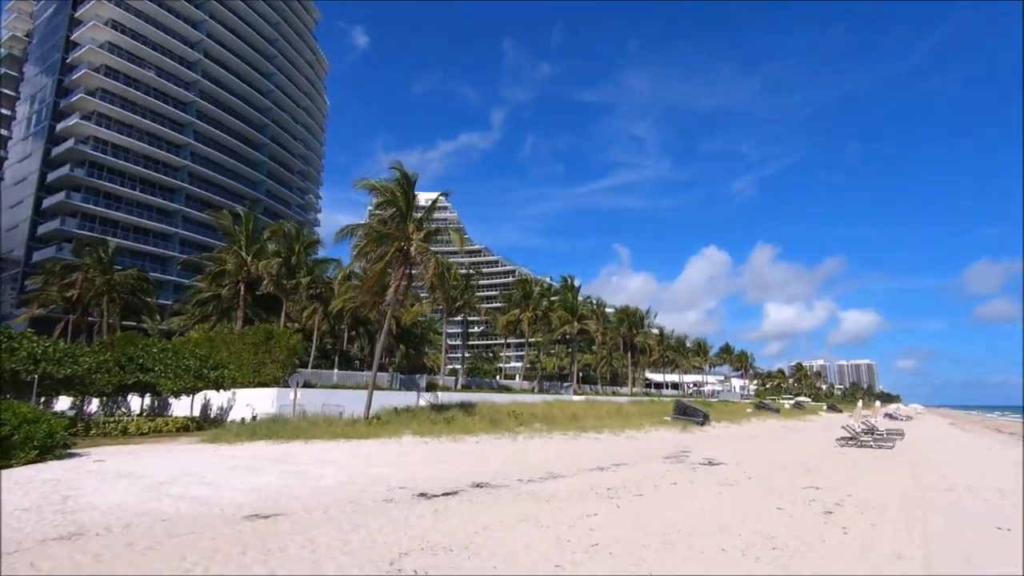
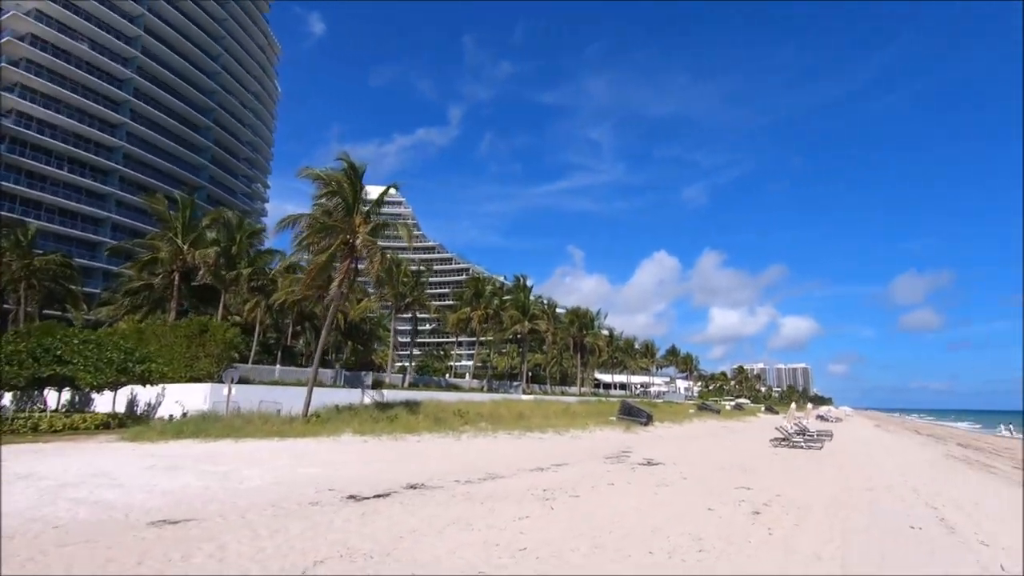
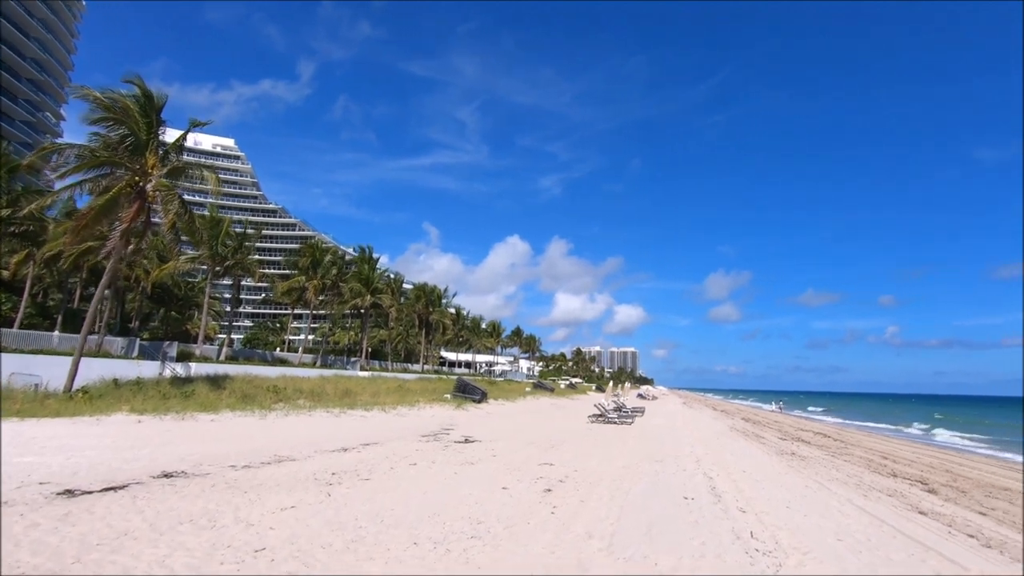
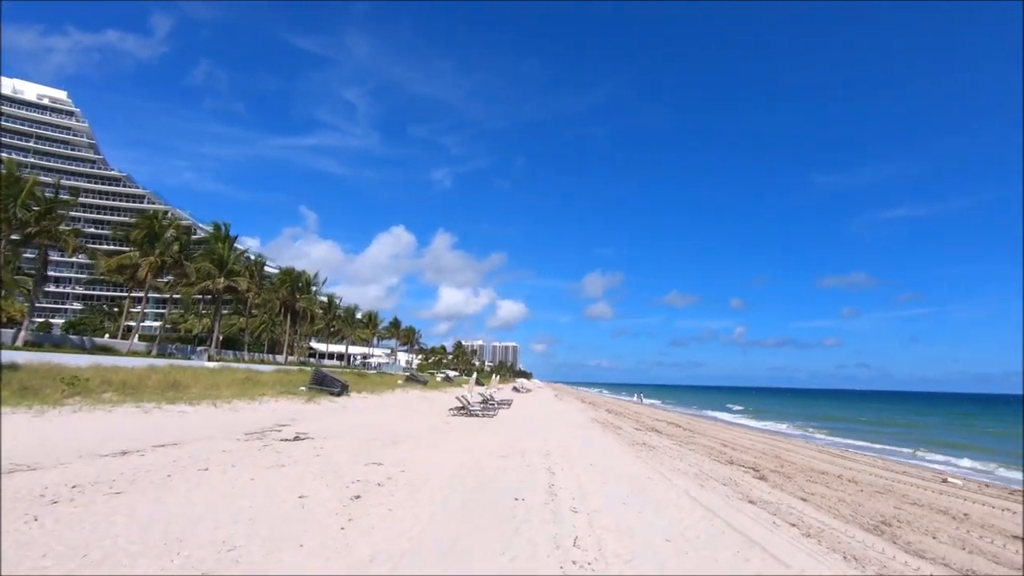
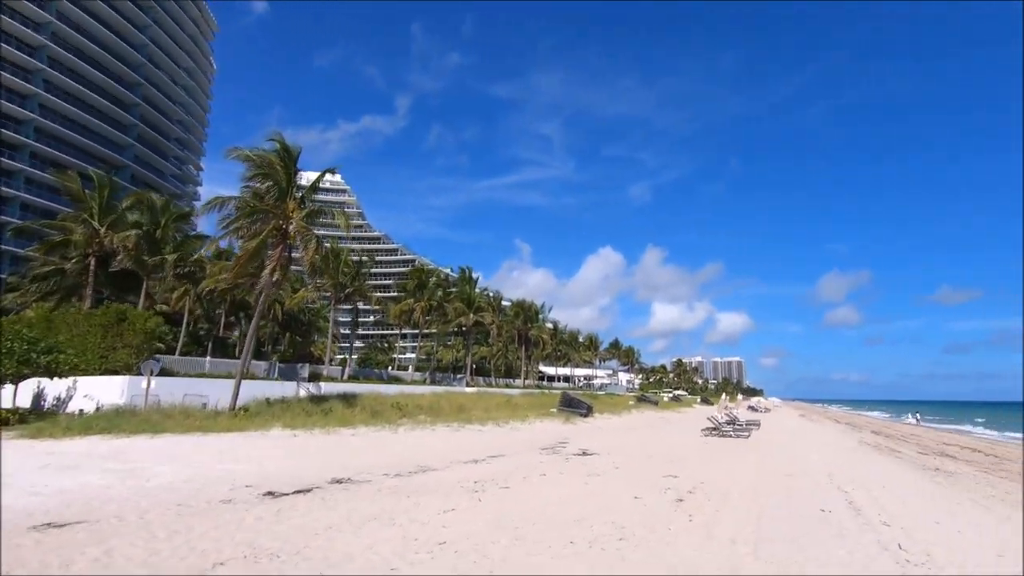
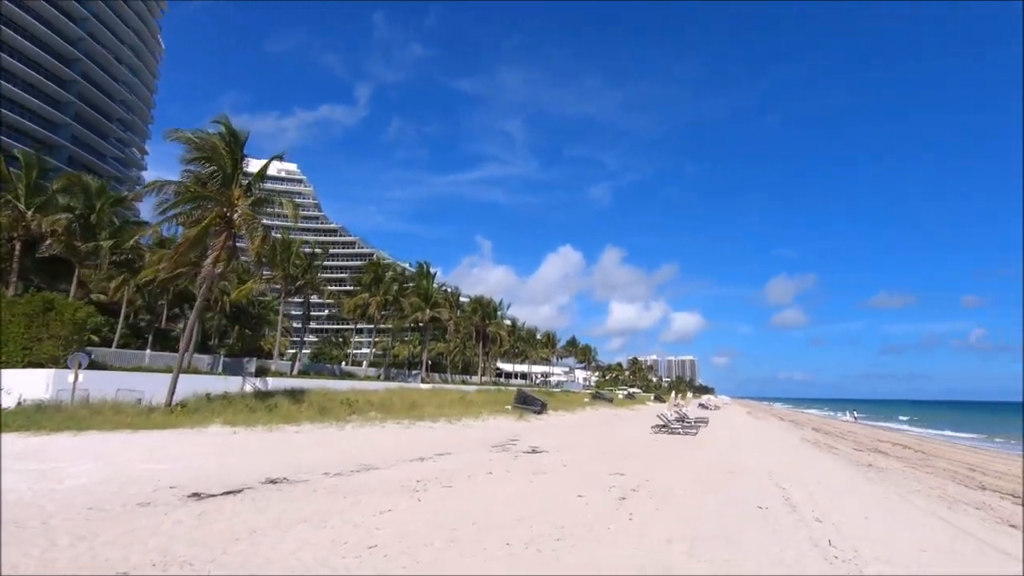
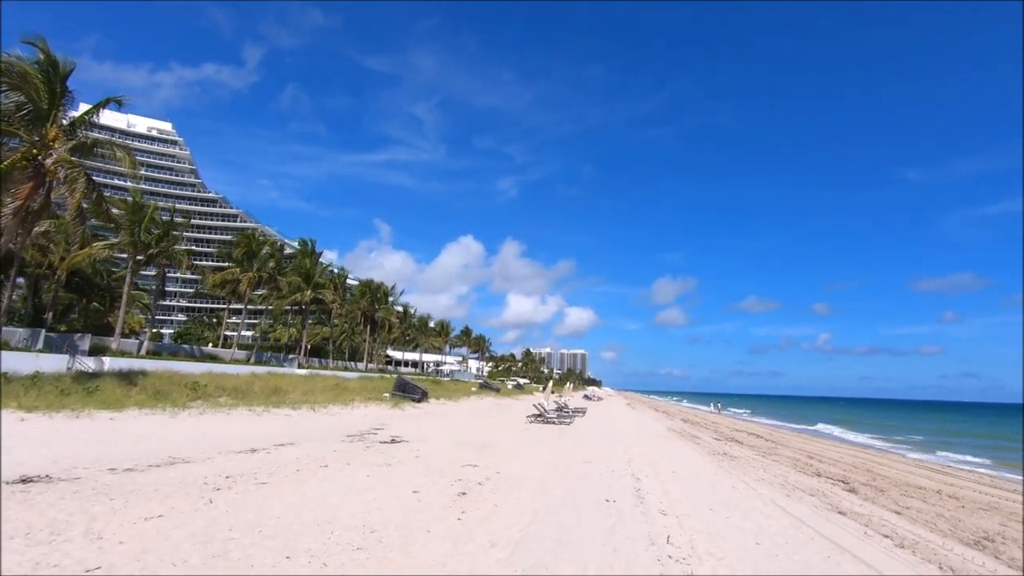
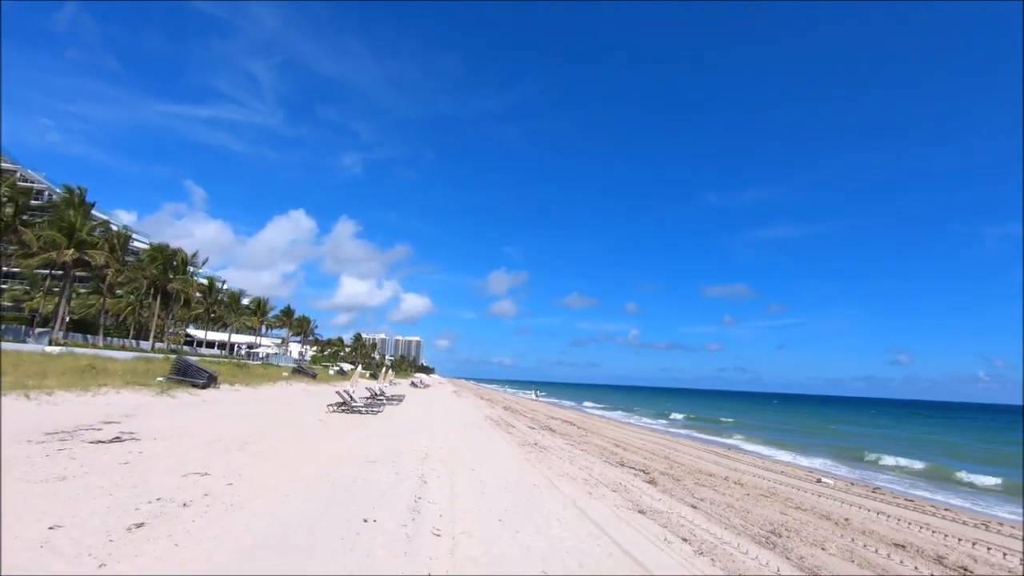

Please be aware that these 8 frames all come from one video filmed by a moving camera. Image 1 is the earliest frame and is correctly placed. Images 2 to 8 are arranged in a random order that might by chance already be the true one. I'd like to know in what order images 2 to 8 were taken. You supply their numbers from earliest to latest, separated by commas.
2, 5, 6, 3, 7, 4, 8
